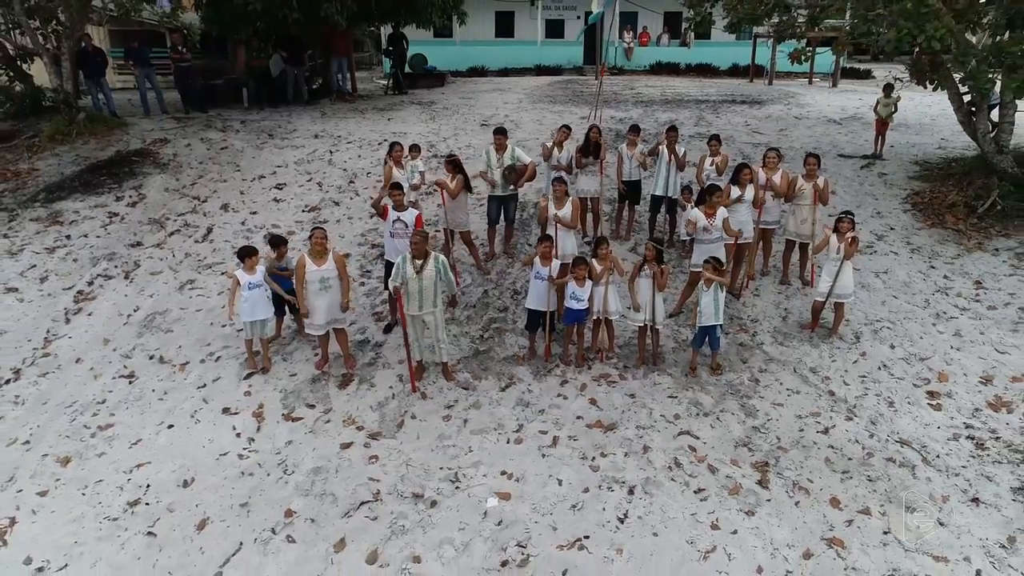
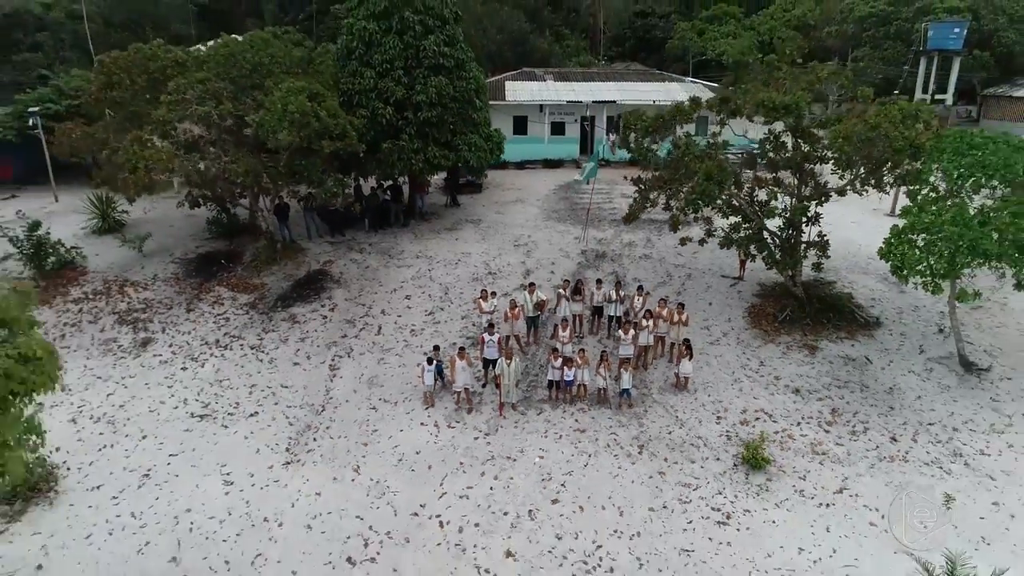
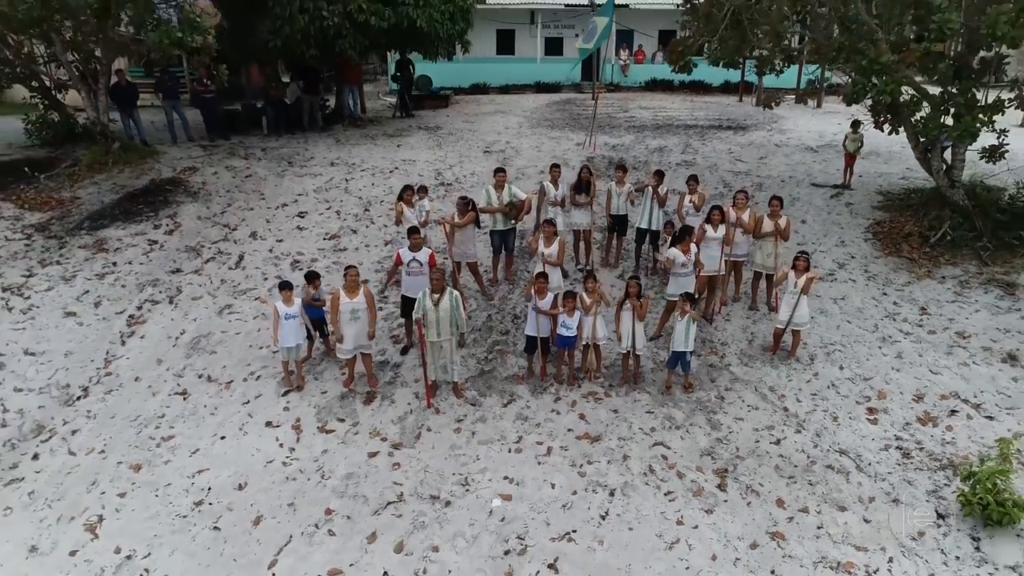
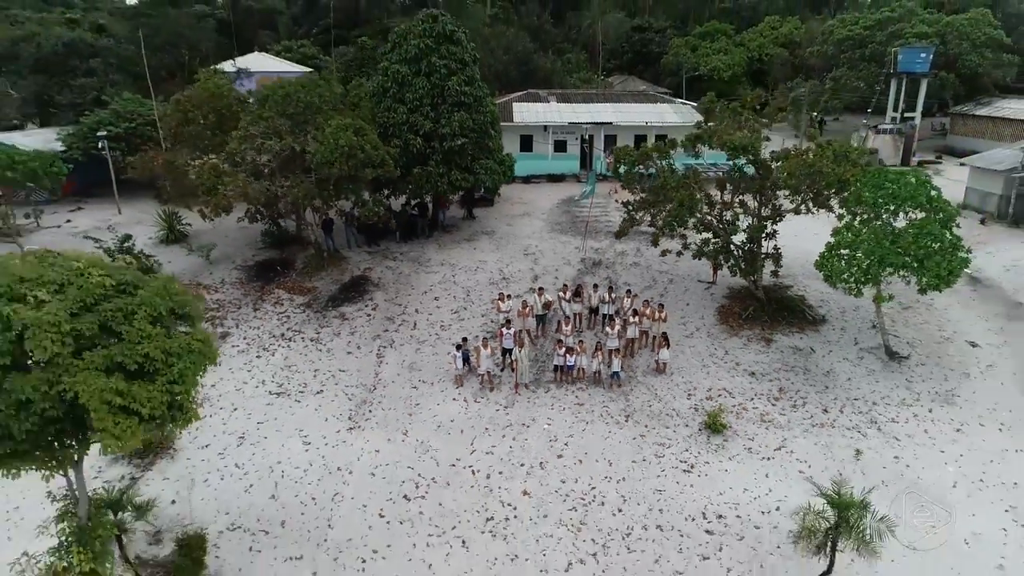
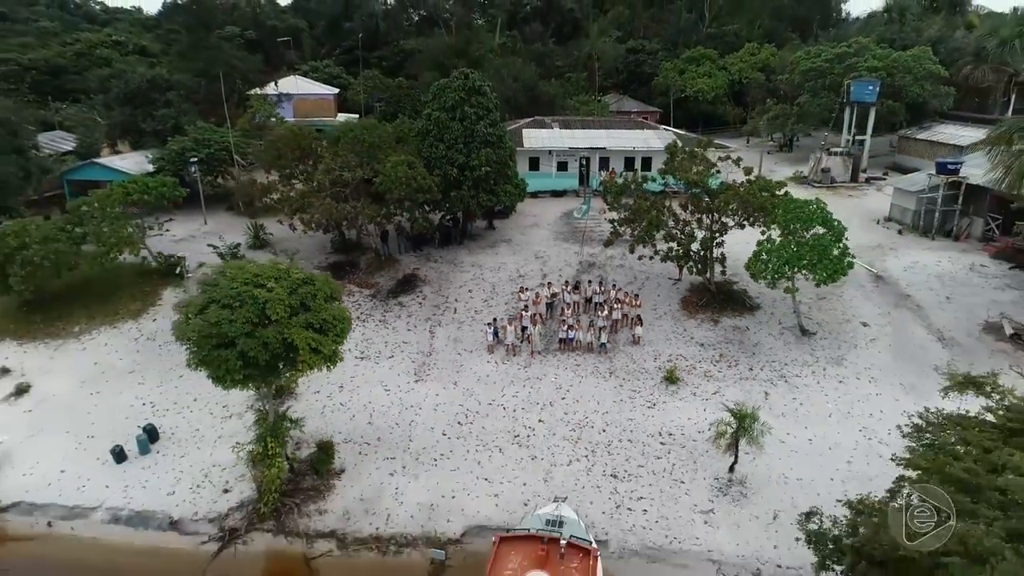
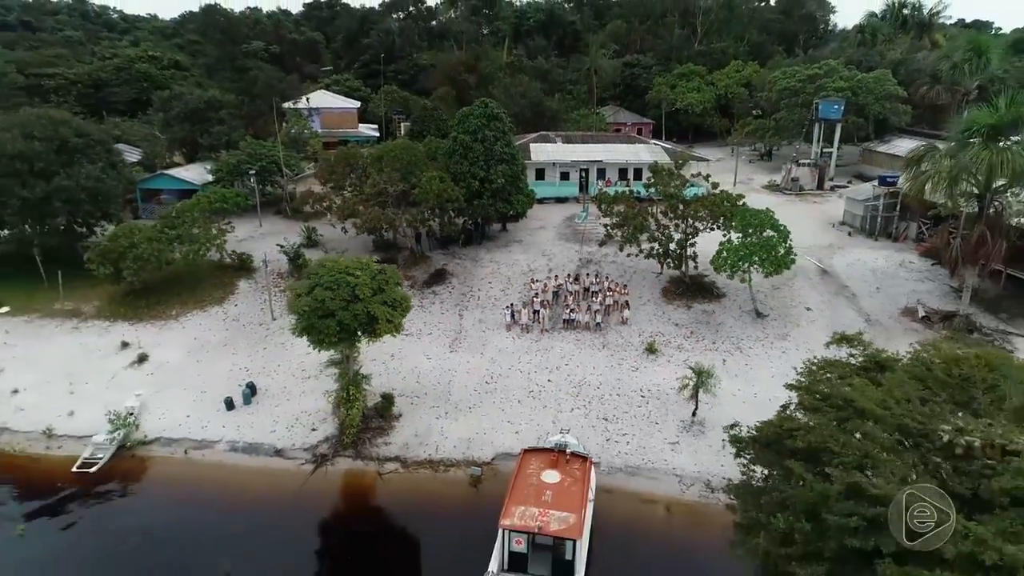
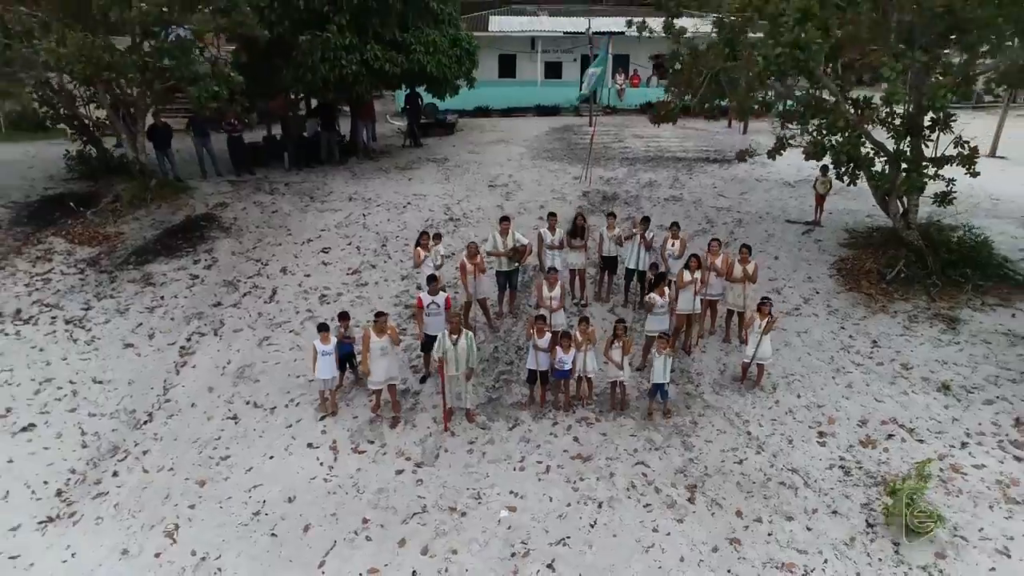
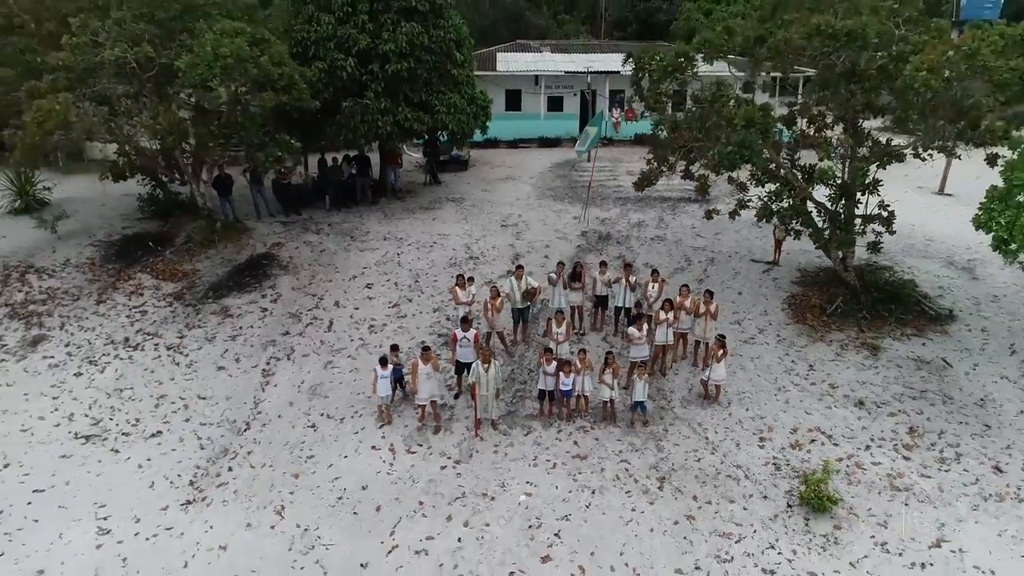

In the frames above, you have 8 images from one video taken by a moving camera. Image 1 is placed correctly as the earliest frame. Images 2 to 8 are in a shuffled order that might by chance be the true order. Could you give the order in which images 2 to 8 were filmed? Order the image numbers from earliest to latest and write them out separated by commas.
3, 7, 8, 2, 4, 5, 6
